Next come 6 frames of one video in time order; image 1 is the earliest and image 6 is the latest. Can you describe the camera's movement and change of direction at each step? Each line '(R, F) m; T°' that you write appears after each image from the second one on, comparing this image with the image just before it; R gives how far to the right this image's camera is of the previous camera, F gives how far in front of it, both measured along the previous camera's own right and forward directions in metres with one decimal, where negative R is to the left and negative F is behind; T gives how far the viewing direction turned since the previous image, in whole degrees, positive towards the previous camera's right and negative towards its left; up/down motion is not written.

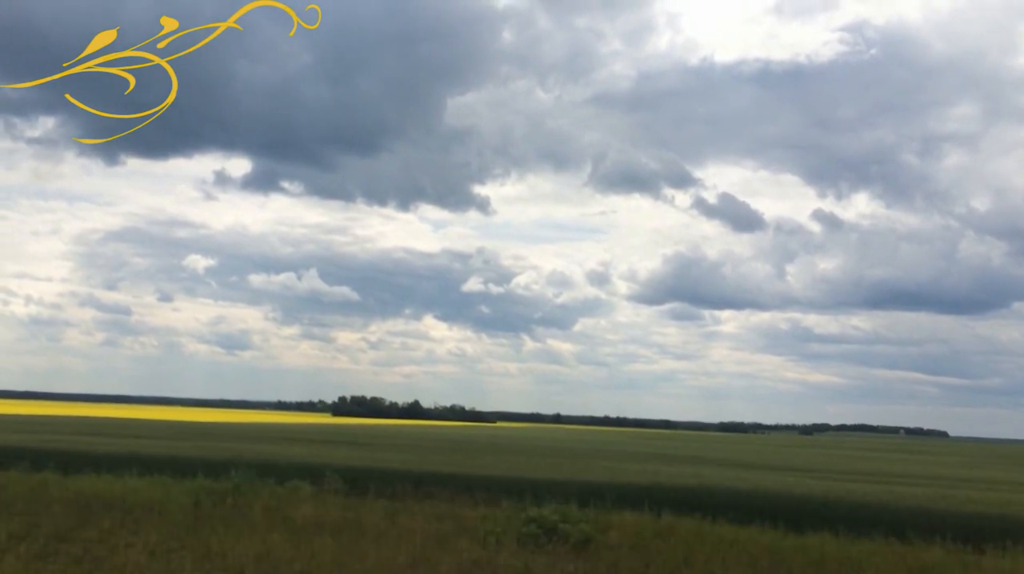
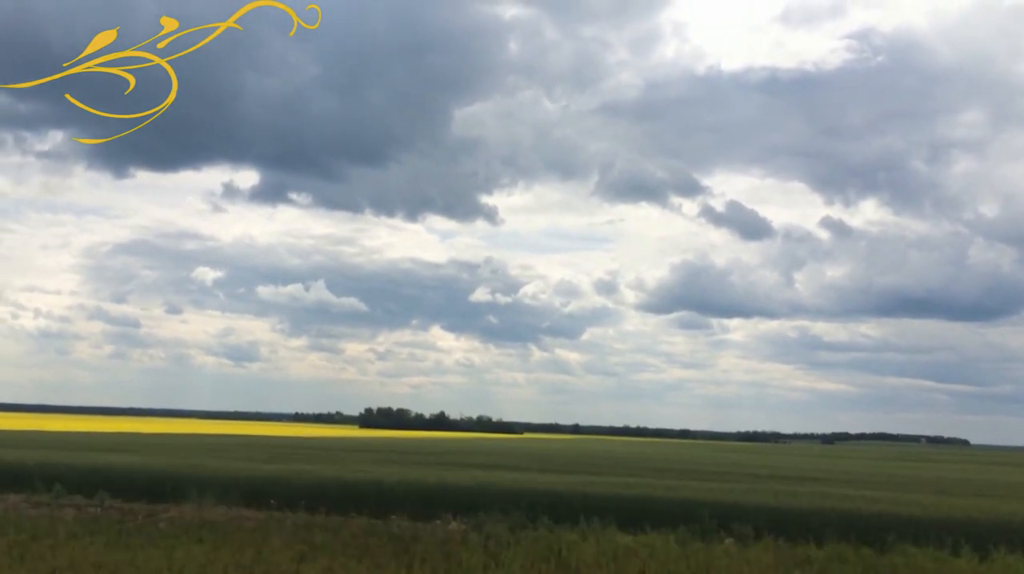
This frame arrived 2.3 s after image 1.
(-0.4, +0.7) m; 0°
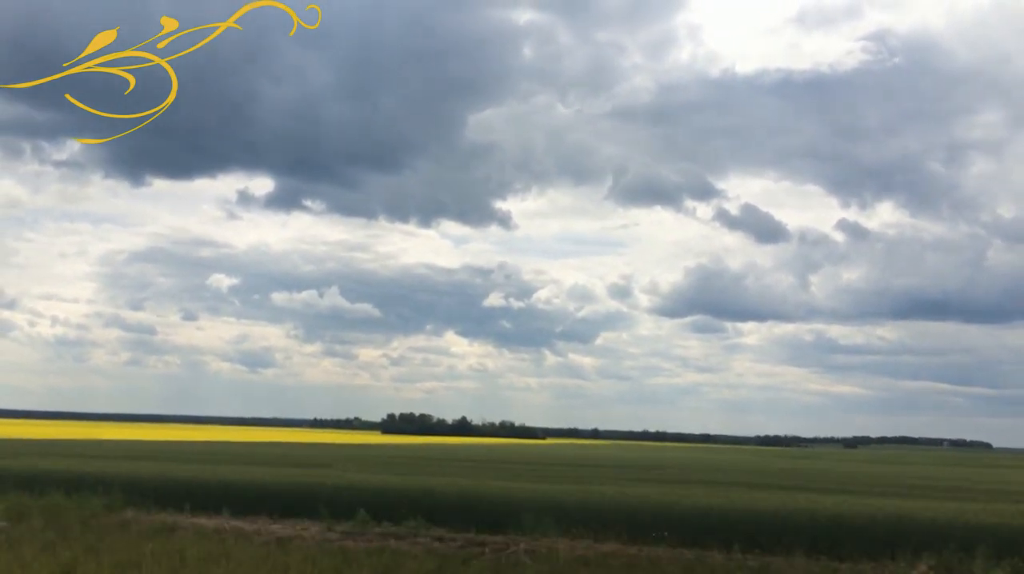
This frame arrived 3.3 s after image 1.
(+0.2, +1.2) m; -1°
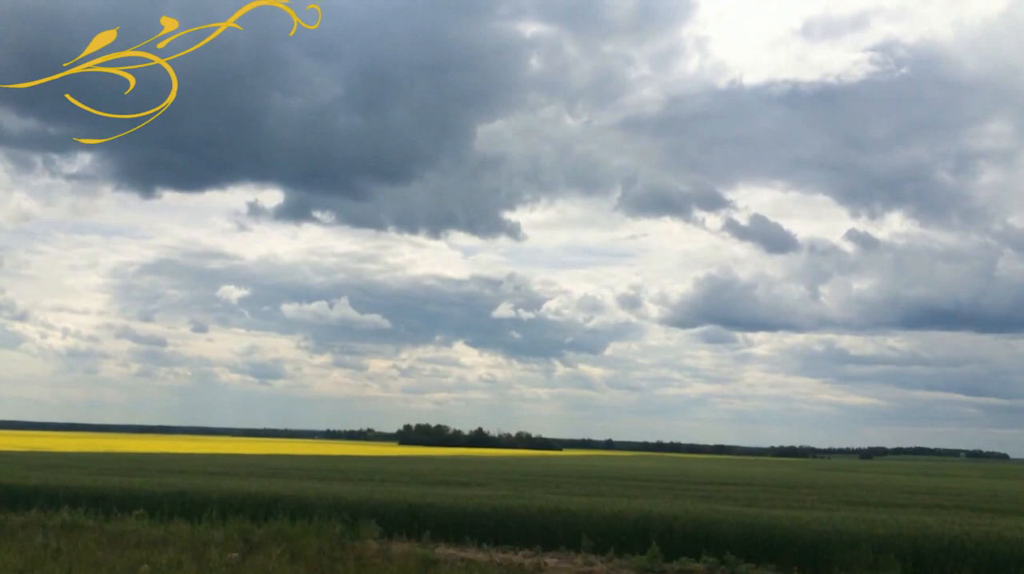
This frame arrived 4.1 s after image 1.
(+0.1, -0.5) m; -1°
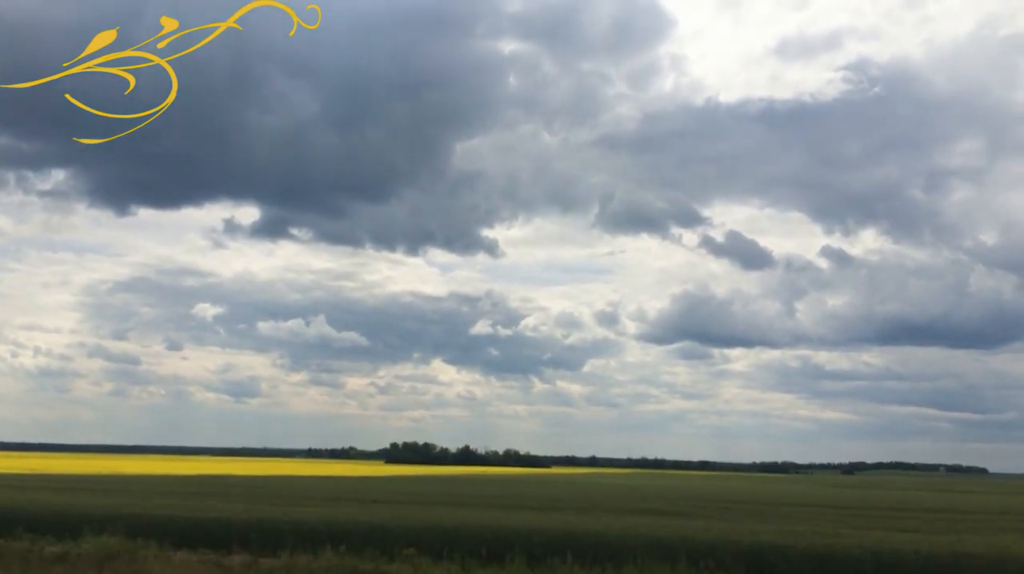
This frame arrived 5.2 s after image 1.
(0.0, +0.6) m; +1°
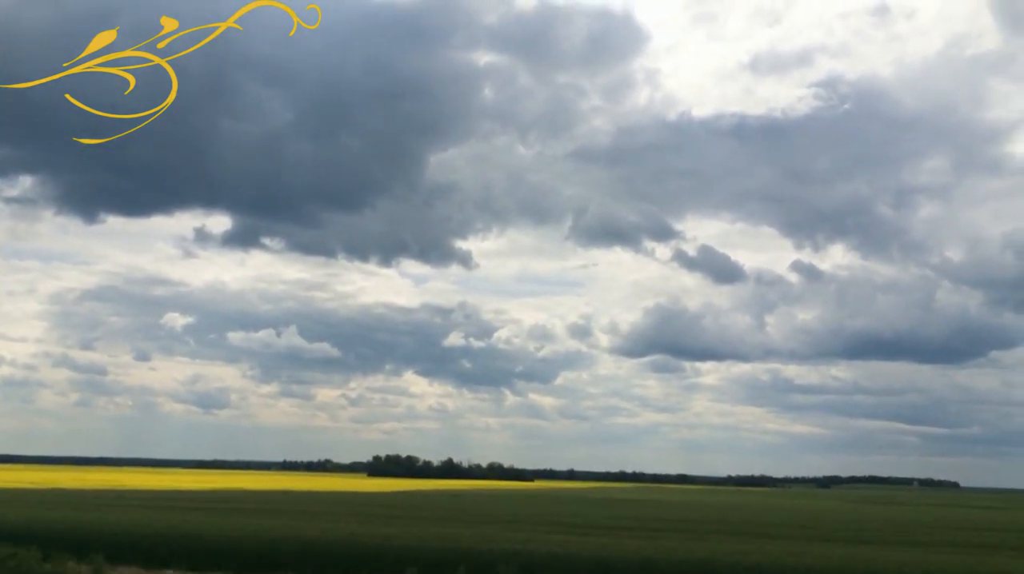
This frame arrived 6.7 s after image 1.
(+1.4, +0.6) m; +2°
